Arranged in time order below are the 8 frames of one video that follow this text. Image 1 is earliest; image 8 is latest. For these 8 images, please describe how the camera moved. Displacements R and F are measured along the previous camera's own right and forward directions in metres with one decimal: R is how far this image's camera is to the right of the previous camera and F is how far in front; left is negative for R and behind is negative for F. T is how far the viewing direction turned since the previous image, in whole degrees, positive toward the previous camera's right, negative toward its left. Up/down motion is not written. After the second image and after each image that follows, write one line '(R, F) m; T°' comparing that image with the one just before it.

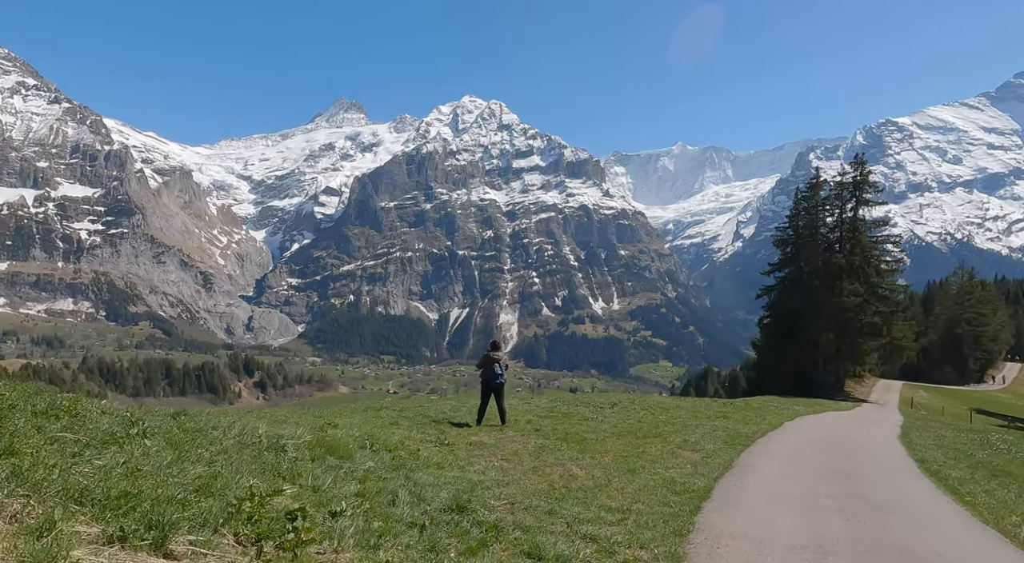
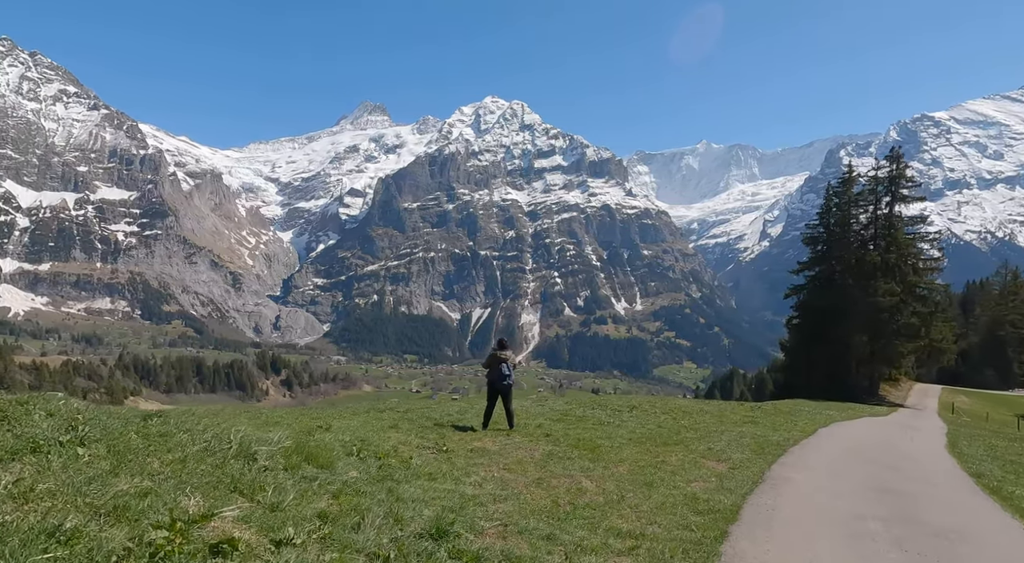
(+0.8, +3.6) m; -2°
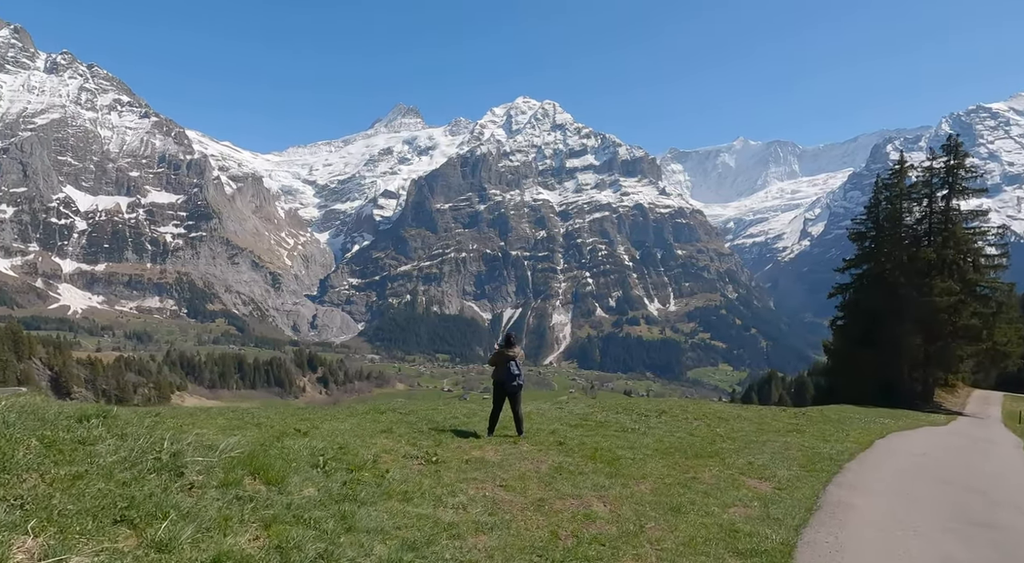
(+1.1, +5.5) m; -2°
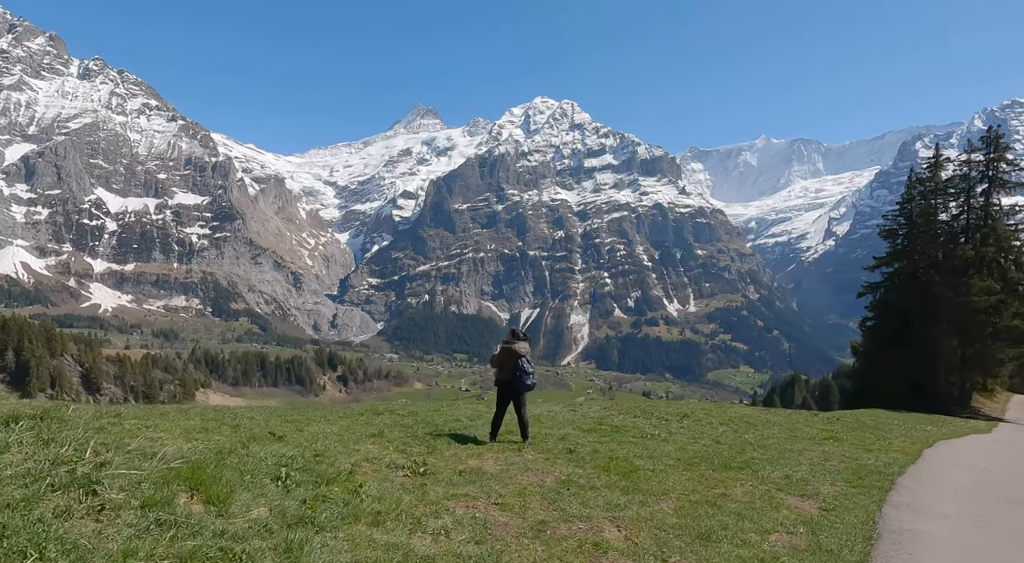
(+0.6, +4.2) m; -1°
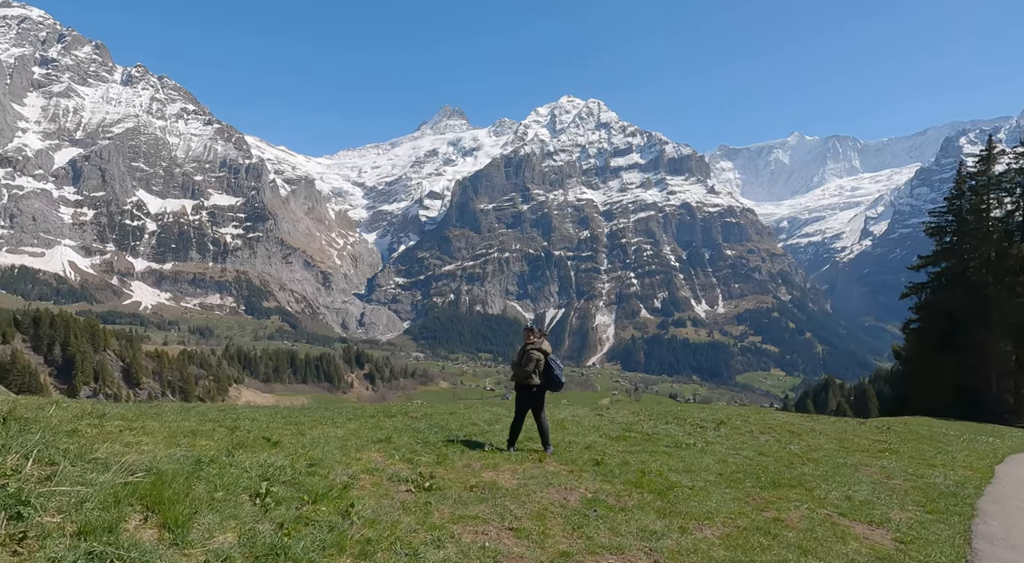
(+0.1, +3.4) m; -2°
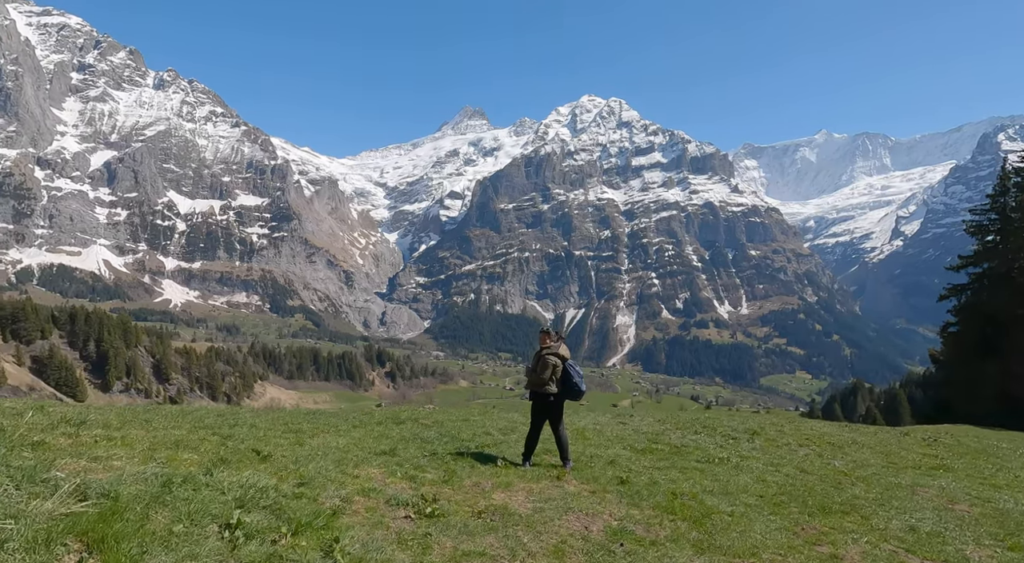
(+0.1, +2.9) m; -1°
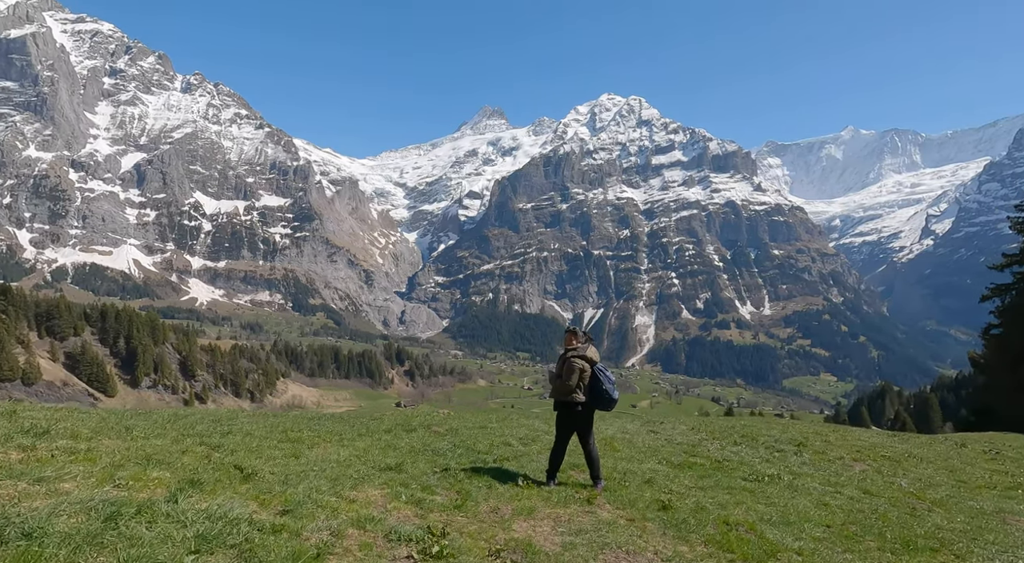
(-0.2, +3.6) m; -1°
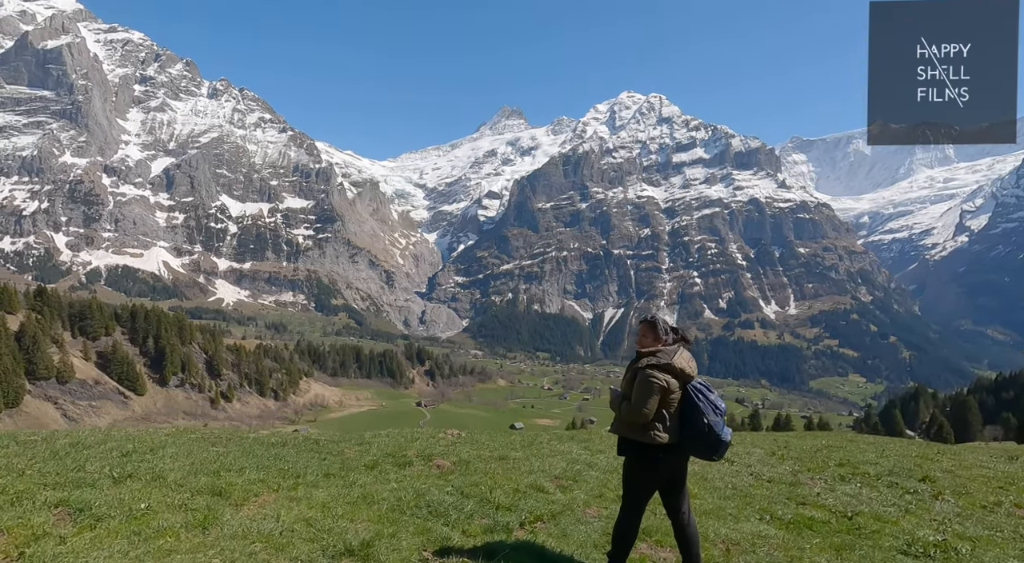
(-0.2, +4.0) m; -1°
